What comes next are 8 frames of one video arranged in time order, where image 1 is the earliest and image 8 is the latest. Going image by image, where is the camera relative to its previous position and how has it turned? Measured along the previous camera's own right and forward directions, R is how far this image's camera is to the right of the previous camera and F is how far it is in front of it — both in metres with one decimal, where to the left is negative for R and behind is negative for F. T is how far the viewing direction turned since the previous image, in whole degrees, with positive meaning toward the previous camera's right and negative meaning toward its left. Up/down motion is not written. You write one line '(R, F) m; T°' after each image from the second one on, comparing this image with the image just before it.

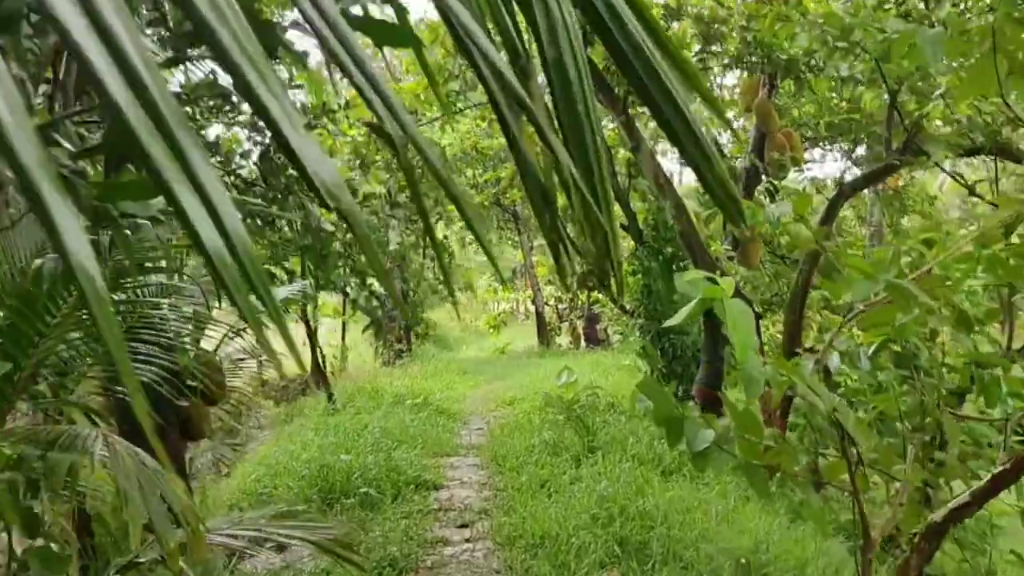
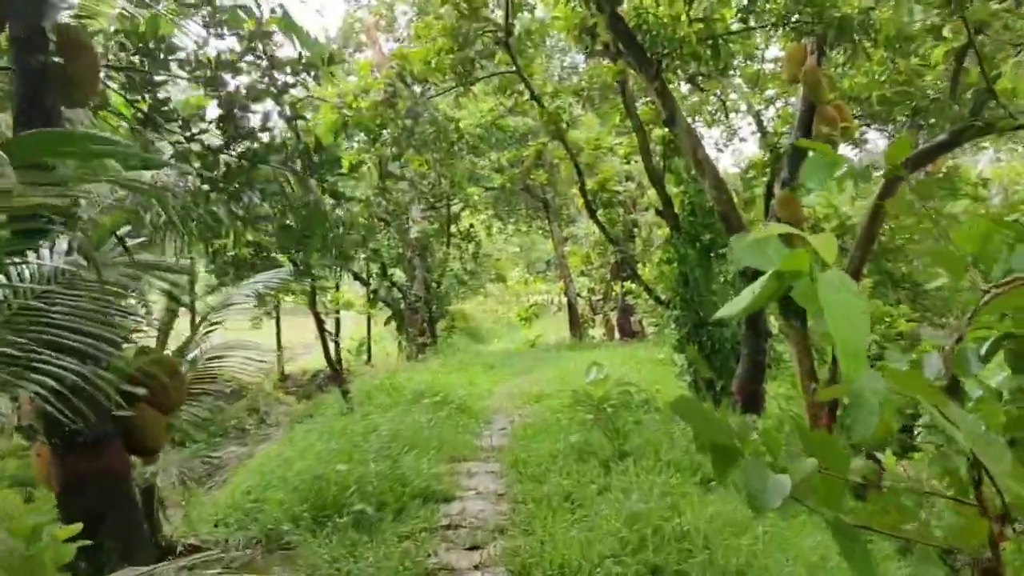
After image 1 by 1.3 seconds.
(+0.1, +0.4) m; -2°
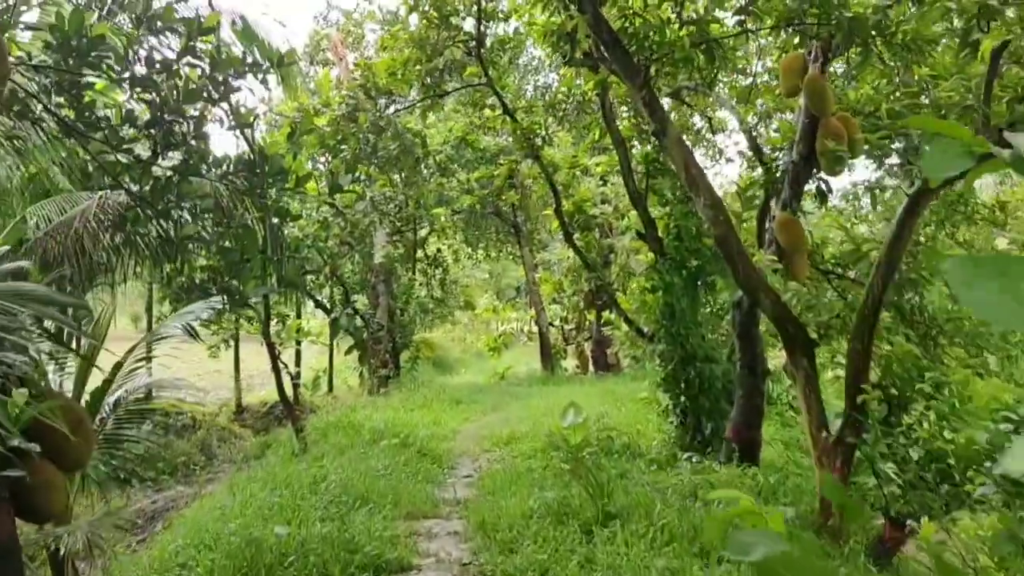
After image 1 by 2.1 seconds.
(0.0, +0.5) m; +2°
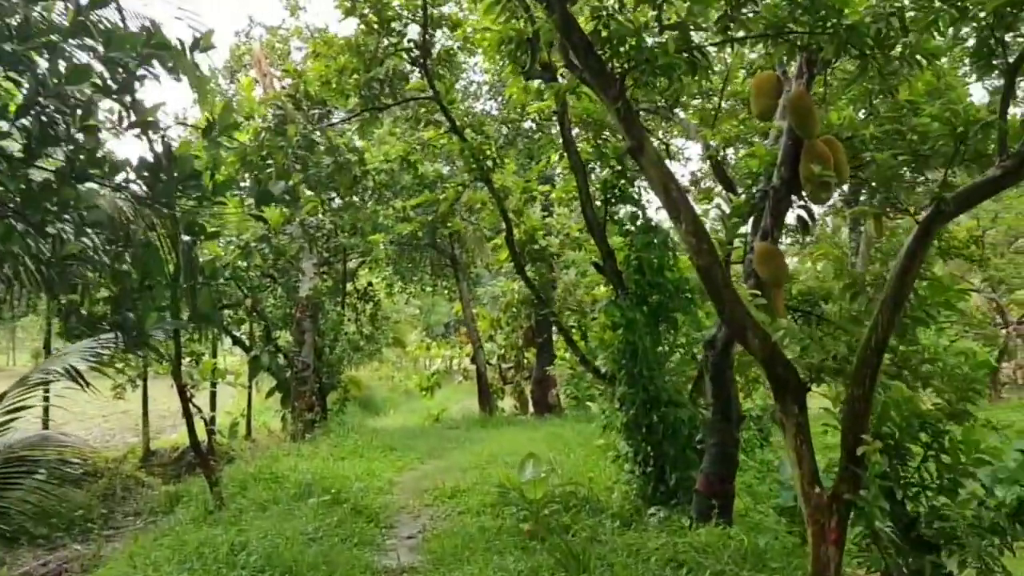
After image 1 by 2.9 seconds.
(-0.1, +0.5) m; +4°
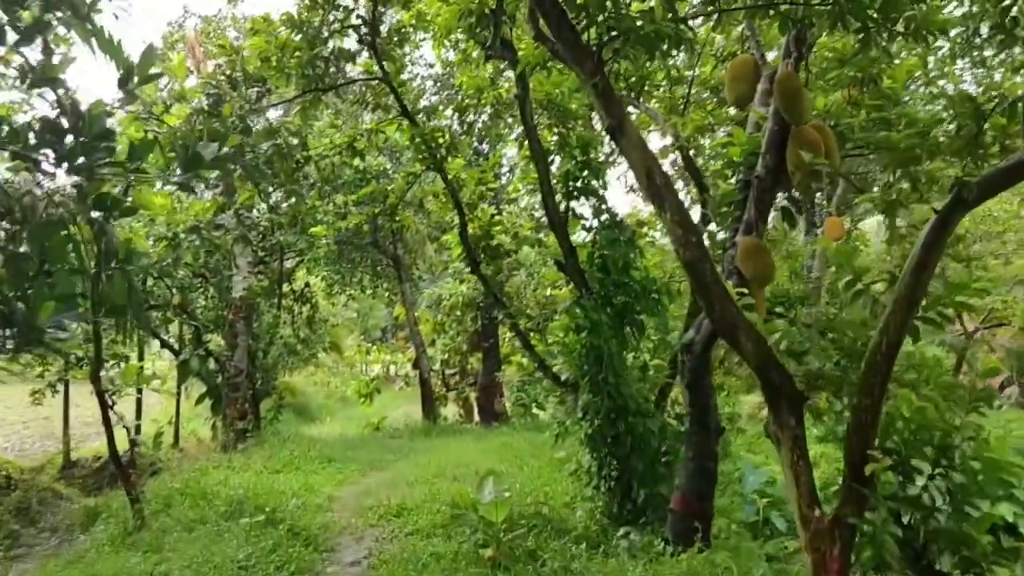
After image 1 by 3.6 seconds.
(-0.1, +0.4) m; +3°
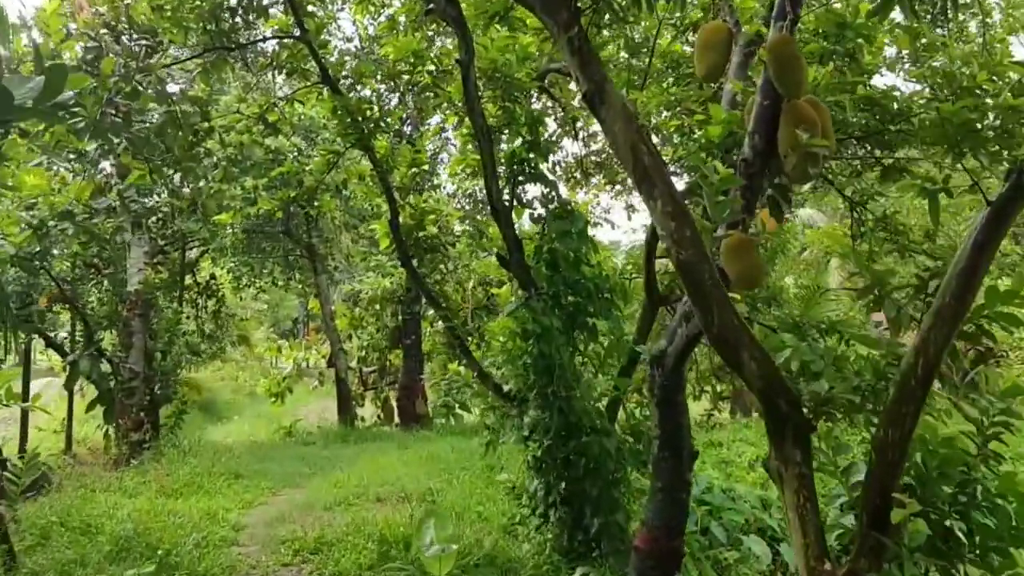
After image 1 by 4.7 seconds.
(-0.1, +0.5) m; +5°
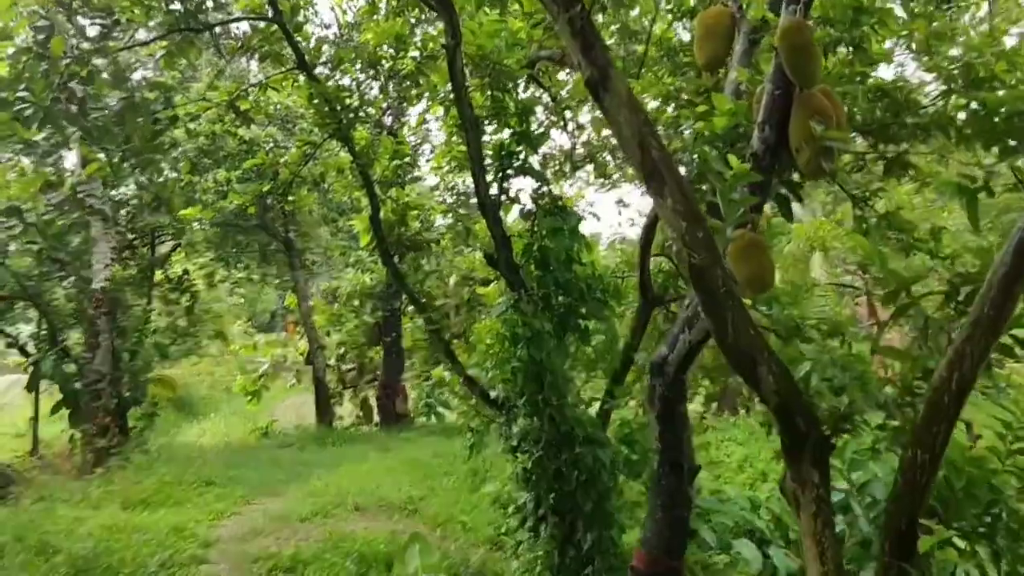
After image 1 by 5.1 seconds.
(0.0, +0.2) m; +1°
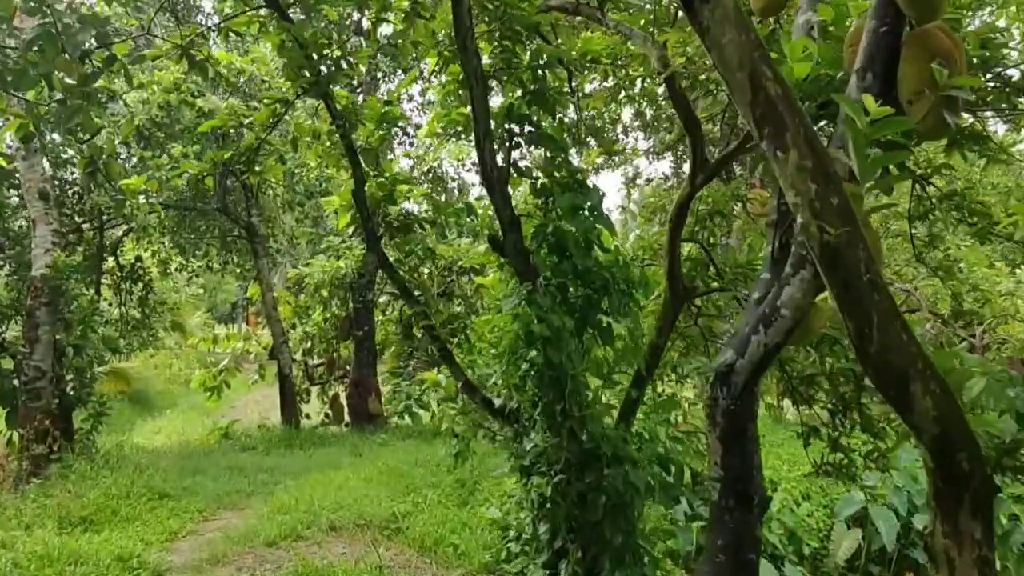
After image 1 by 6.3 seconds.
(-0.1, +0.6) m; +2°
